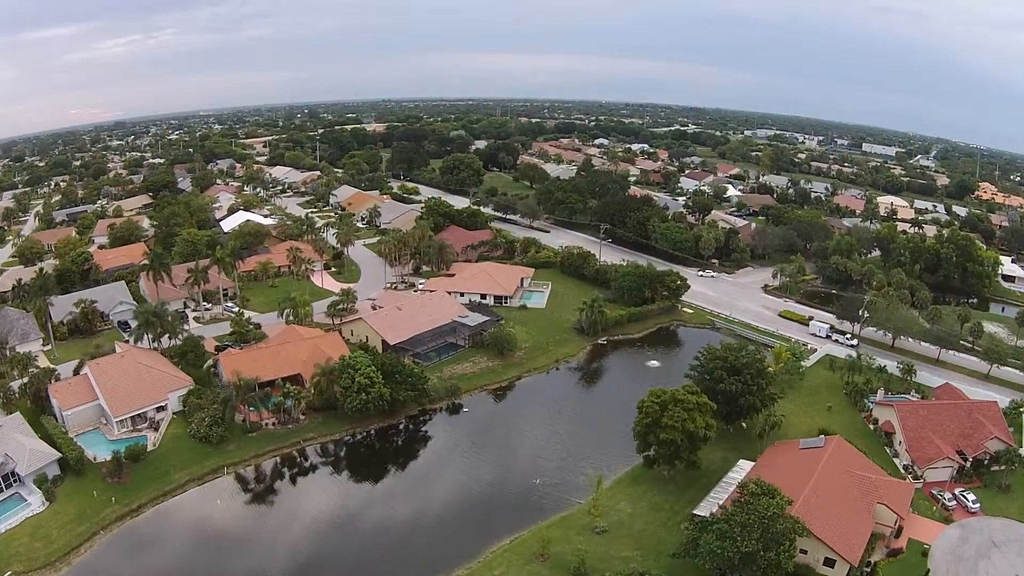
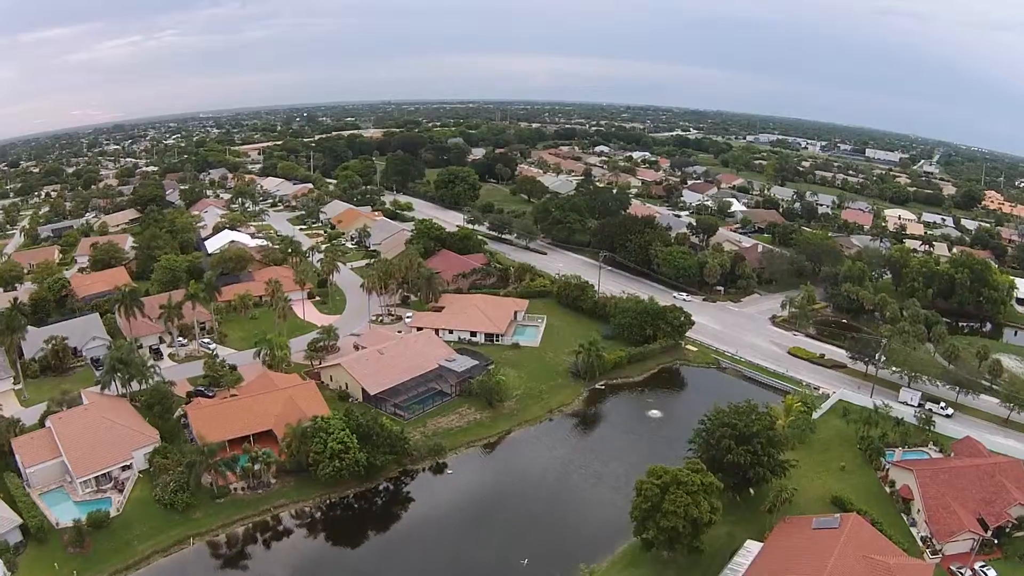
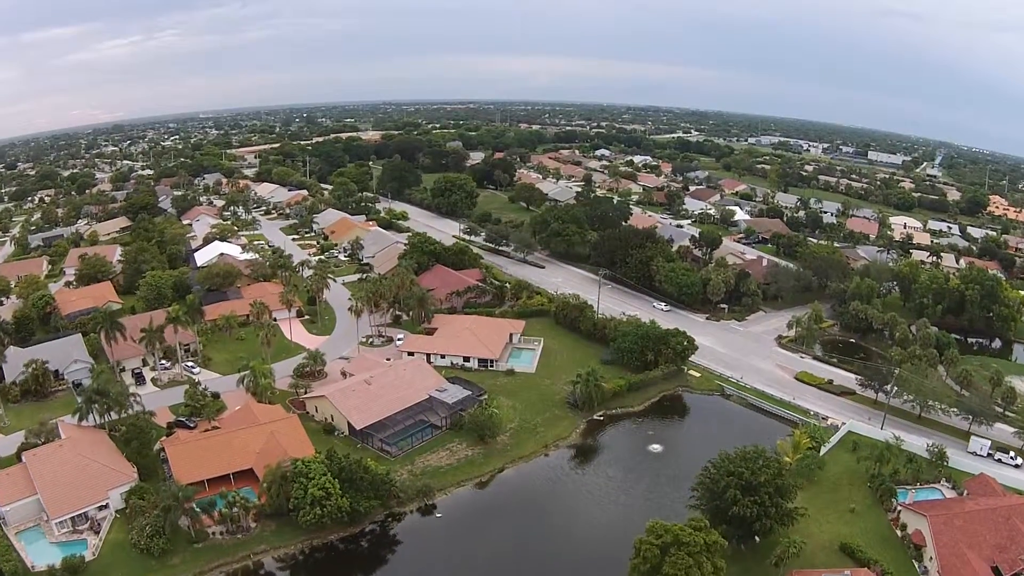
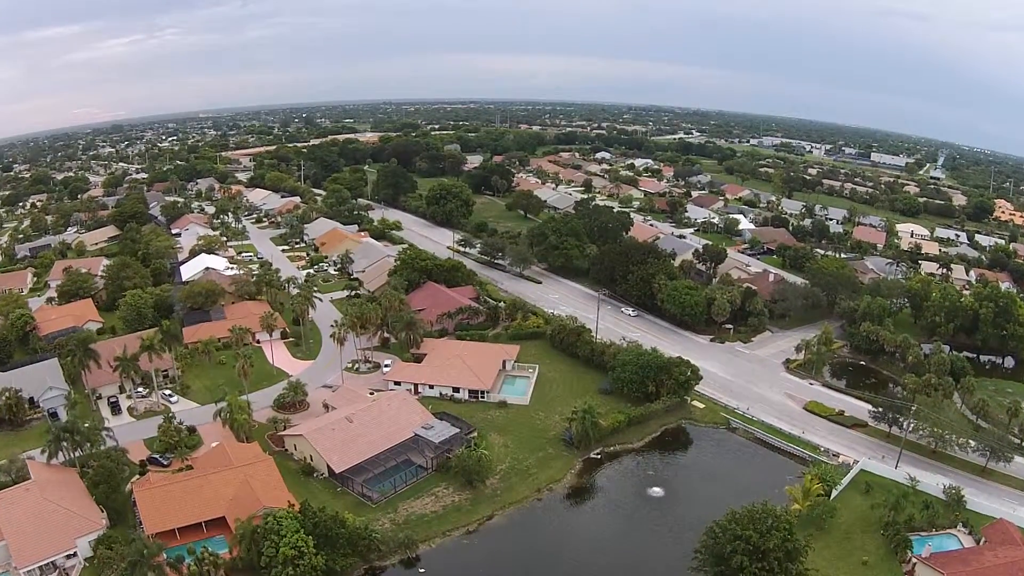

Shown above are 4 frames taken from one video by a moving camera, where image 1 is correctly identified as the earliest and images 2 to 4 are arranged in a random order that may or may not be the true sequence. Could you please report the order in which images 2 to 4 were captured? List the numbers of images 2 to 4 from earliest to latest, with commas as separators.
2, 3, 4
